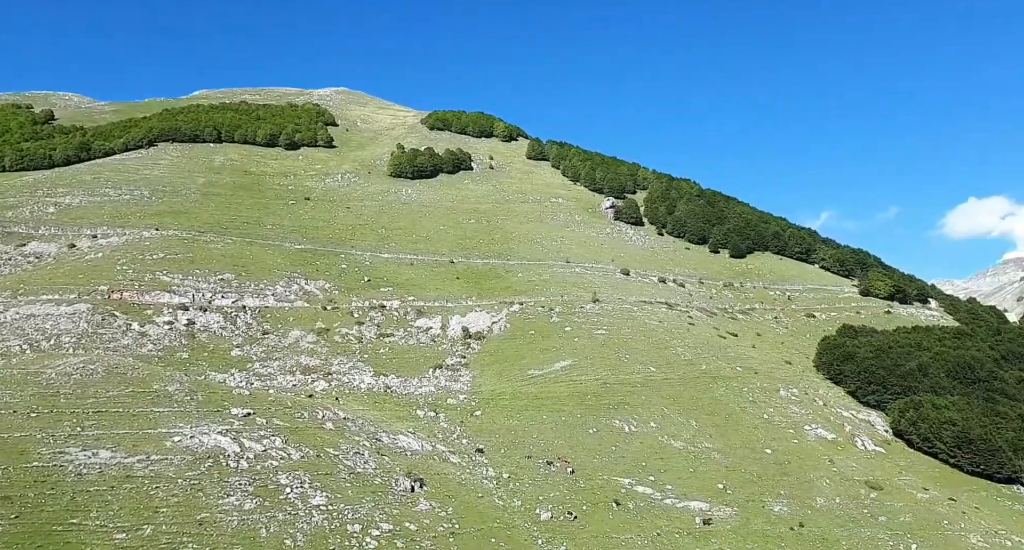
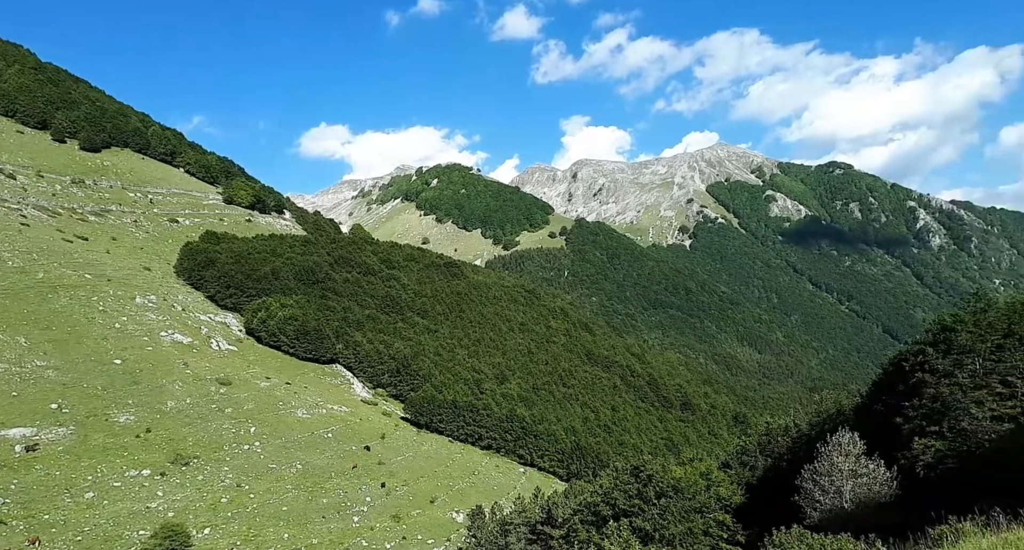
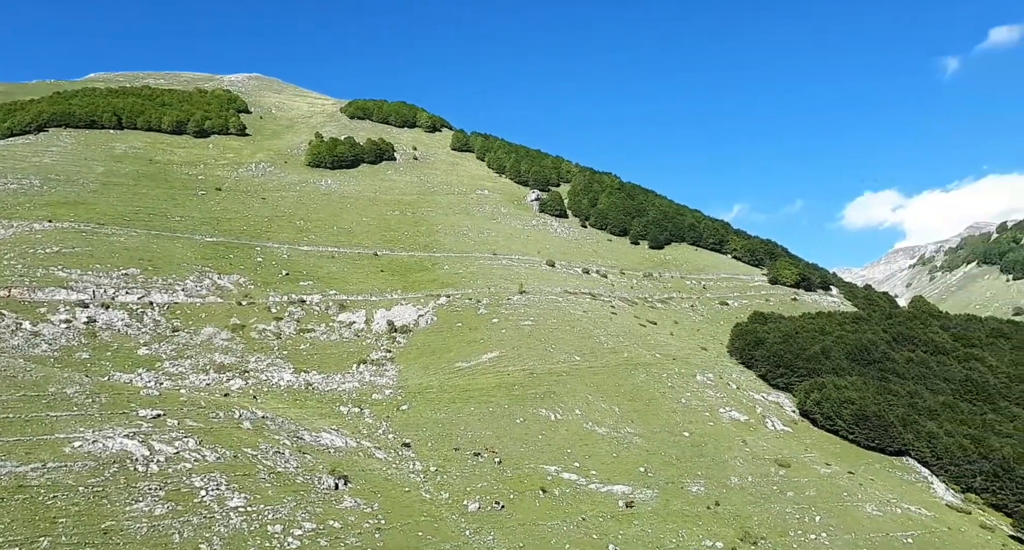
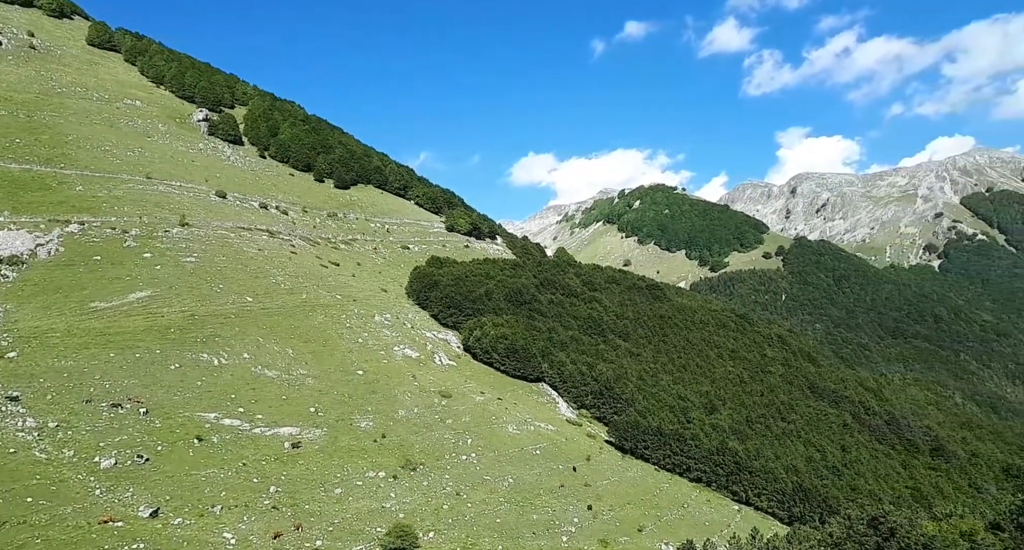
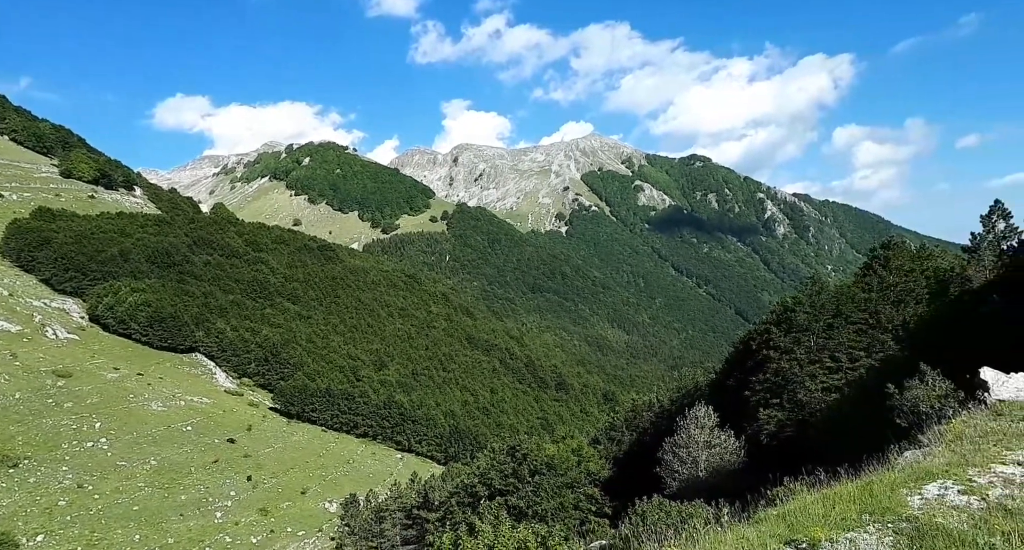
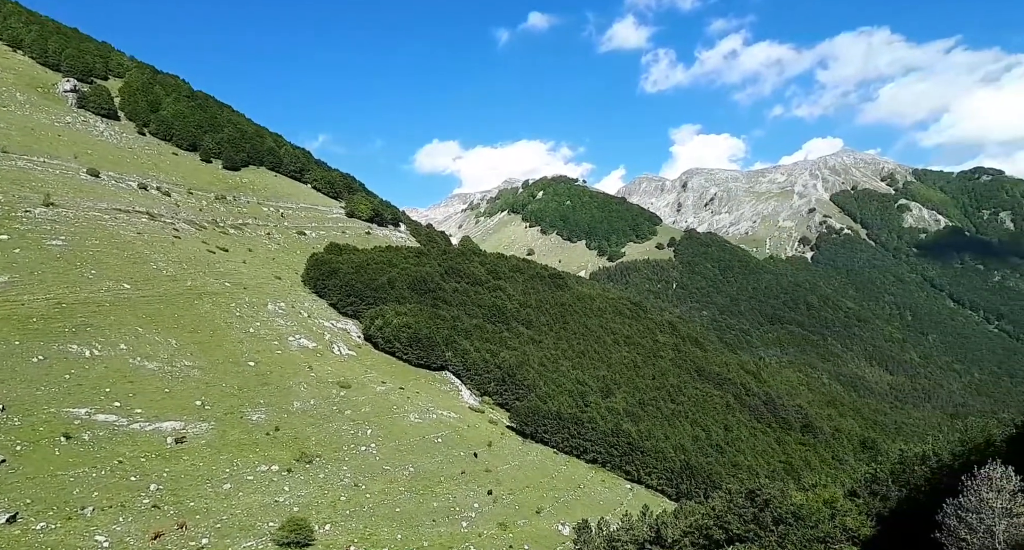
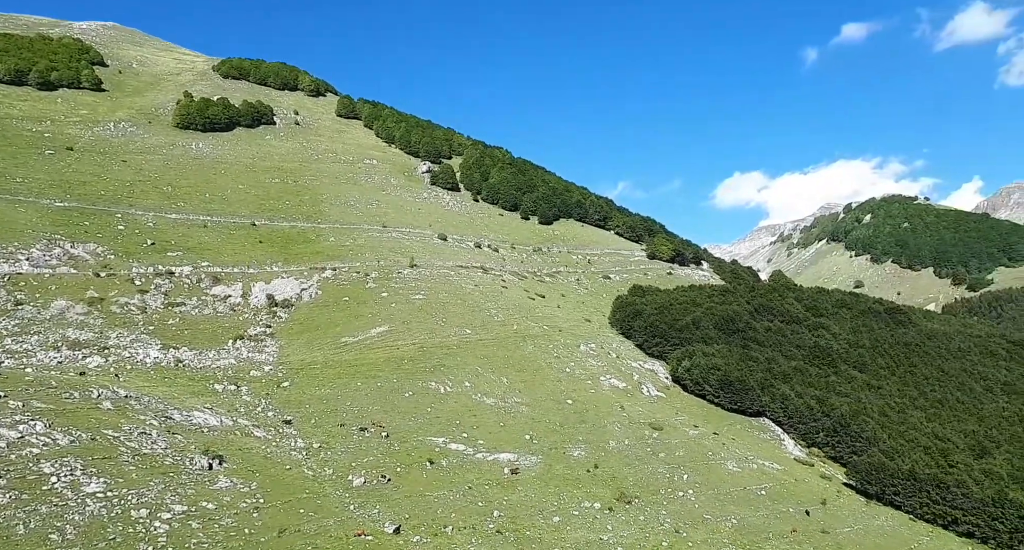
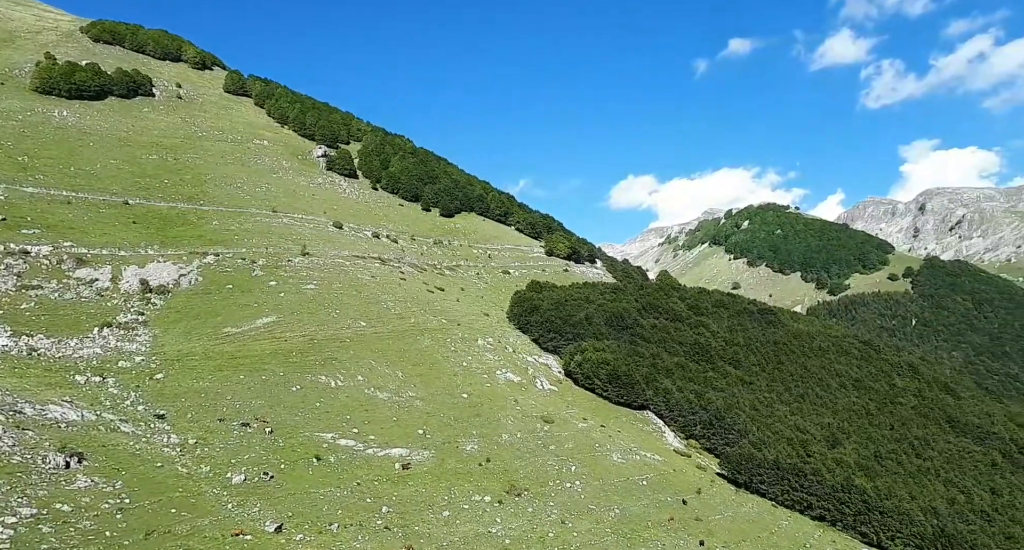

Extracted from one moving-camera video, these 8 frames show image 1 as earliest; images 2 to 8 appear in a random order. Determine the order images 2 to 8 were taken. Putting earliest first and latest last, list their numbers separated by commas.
3, 7, 8, 4, 6, 2, 5
